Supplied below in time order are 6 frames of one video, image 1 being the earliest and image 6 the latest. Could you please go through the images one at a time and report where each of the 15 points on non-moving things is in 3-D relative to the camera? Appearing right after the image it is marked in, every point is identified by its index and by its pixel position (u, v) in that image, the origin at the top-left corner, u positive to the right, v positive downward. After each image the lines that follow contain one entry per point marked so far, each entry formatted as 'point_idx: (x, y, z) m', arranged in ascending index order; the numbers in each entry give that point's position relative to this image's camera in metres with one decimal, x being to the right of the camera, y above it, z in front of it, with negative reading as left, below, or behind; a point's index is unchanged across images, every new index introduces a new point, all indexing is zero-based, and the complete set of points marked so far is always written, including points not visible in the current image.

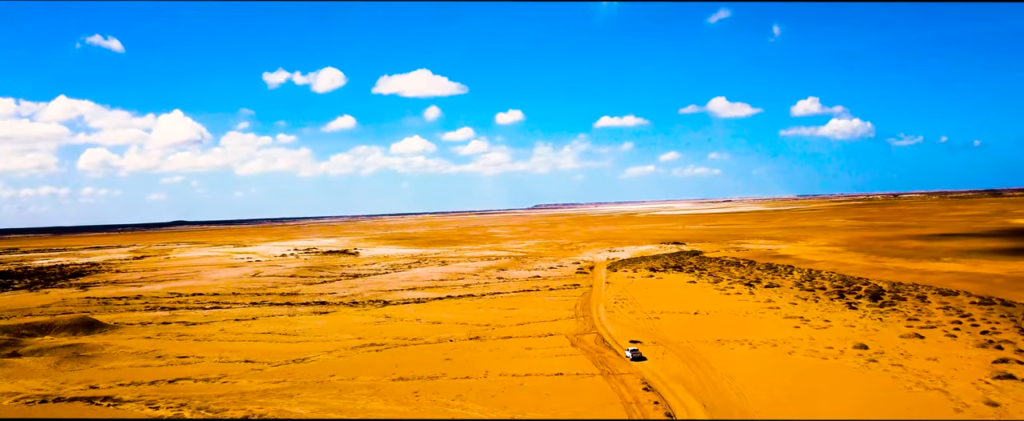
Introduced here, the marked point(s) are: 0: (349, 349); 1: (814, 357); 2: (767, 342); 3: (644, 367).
0: (-6.4, -5.4, +19.8) m
1: (+10.3, -5.0, +17.1) m
2: (+9.4, -4.9, +18.6) m
3: (+4.4, -5.2, +16.8) m
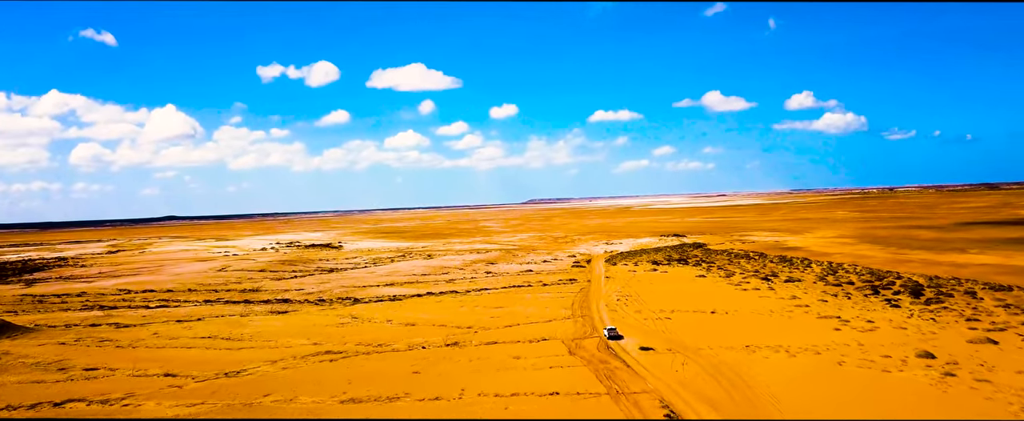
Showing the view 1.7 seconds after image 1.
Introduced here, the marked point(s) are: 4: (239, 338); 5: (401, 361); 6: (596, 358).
0: (-6.9, -4.8, +16.3) m
1: (+9.8, -4.3, +13.7) m
2: (+8.9, -4.2, +15.2) m
3: (+4.0, -4.6, +13.4) m
4: (-10.3, -4.8, +19.0) m
5: (-3.4, -4.6, +15.5) m
6: (+2.6, -4.5, +15.4) m
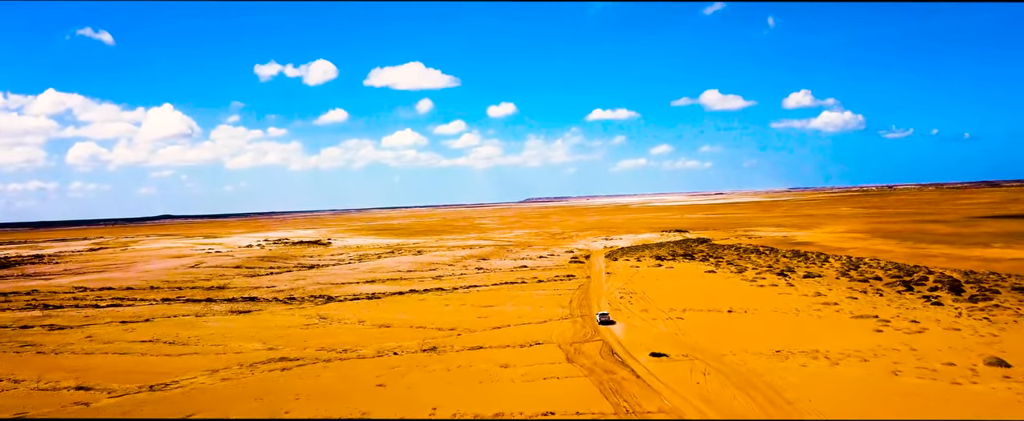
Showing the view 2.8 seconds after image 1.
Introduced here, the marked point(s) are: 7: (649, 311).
0: (-7.2, -4.2, +13.7) m
1: (+9.5, -3.8, +11.3) m
2: (+8.6, -3.7, +12.7) m
3: (+3.6, -4.1, +10.9) m
4: (-10.6, -4.3, +16.4) m
5: (-3.8, -4.1, +13.0) m
6: (+2.2, -4.0, +12.9) m
7: (+5.0, -3.7, +18.4) m
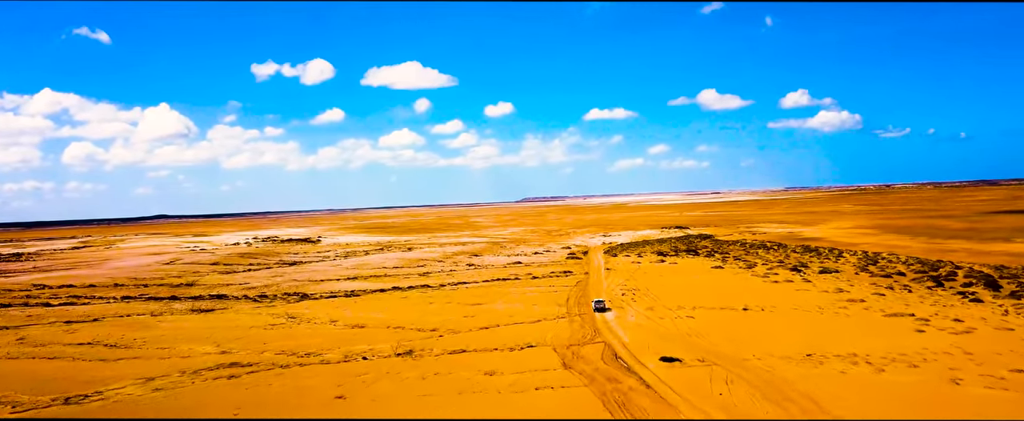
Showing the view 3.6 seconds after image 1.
0: (-7.5, -3.8, +11.7) m
1: (+9.2, -3.3, +9.4) m
2: (+8.3, -3.2, +10.8) m
3: (+3.3, -3.6, +8.9) m
4: (-11.0, -3.8, +14.4) m
5: (-4.1, -3.7, +11.0) m
6: (+1.9, -3.5, +10.9) m
7: (+4.7, -3.2, +16.5) m
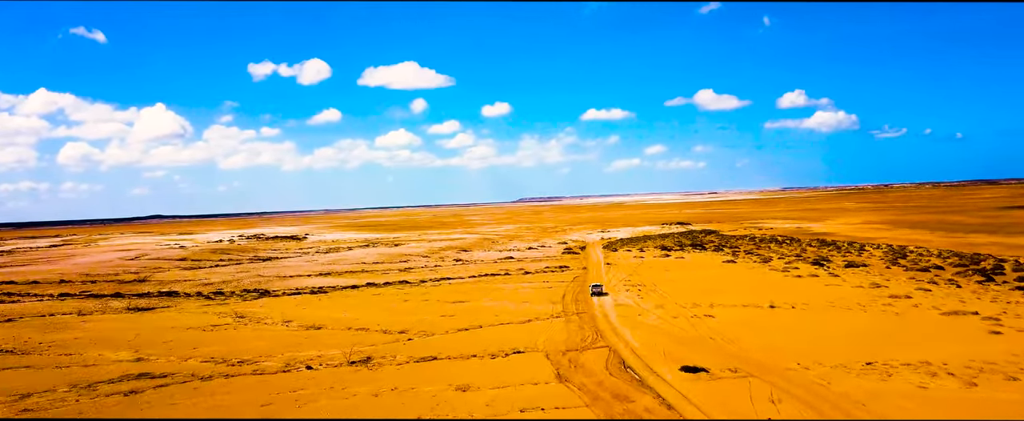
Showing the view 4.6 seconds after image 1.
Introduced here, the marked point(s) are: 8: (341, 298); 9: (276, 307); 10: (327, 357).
0: (-7.9, -3.2, +9.2) m
1: (+8.8, -2.8, +7.0) m
2: (+7.9, -2.7, +8.4) m
3: (+3.0, -3.1, +6.5) m
4: (-11.3, -3.3, +11.9) m
5: (-4.4, -3.1, +8.5) m
6: (+1.6, -3.0, +8.5) m
7: (+4.3, -2.7, +14.1) m
8: (-5.7, -2.9, +17.0) m
9: (-7.4, -3.0, +15.8) m
10: (-3.8, -3.0, +10.5) m
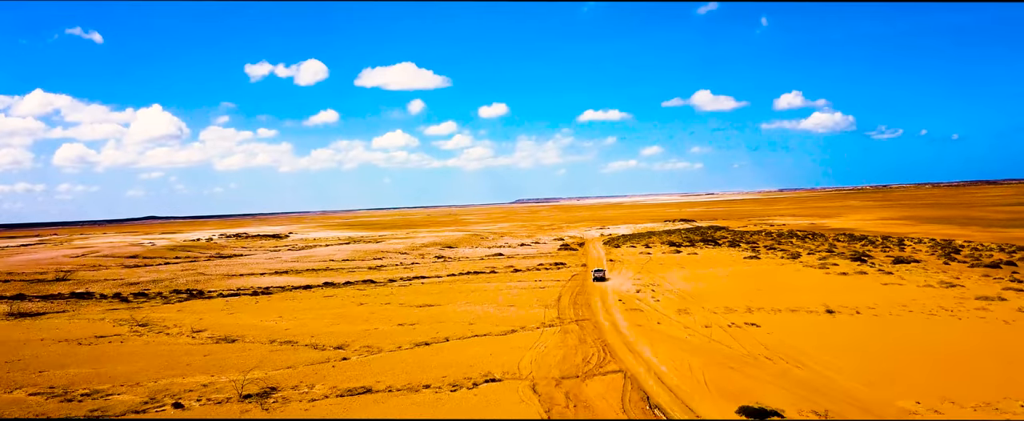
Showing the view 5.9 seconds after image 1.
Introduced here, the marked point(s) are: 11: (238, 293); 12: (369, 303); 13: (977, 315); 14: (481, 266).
0: (-8.3, -2.7, +5.9) m
1: (+8.5, -2.3, +3.8) m
2: (+7.5, -2.2, +5.2) m
3: (+2.6, -2.6, +3.3) m
4: (-11.7, -2.7, +8.5) m
5: (-4.8, -2.6, +5.3) m
6: (+1.2, -2.5, +5.2) m
7: (+3.9, -2.2, +10.9) m
8: (-6.2, -2.4, +13.7) m
9: (-7.8, -2.5, +12.5) m
10: (-4.2, -2.5, +7.2) m
11: (-8.3, -2.5, +15.4) m
12: (-3.7, -2.4, +13.1) m
13: (+9.1, -2.1, +10.0) m
14: (-1.2, -2.2, +19.8) m
